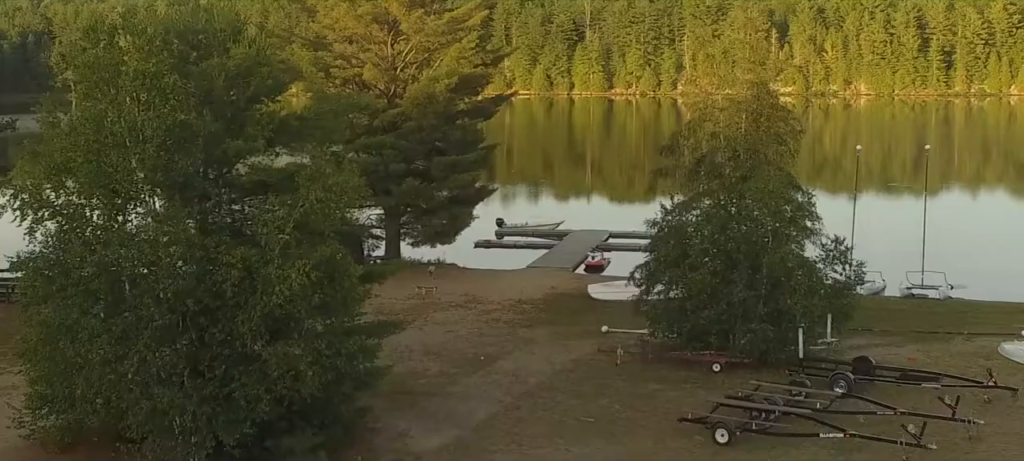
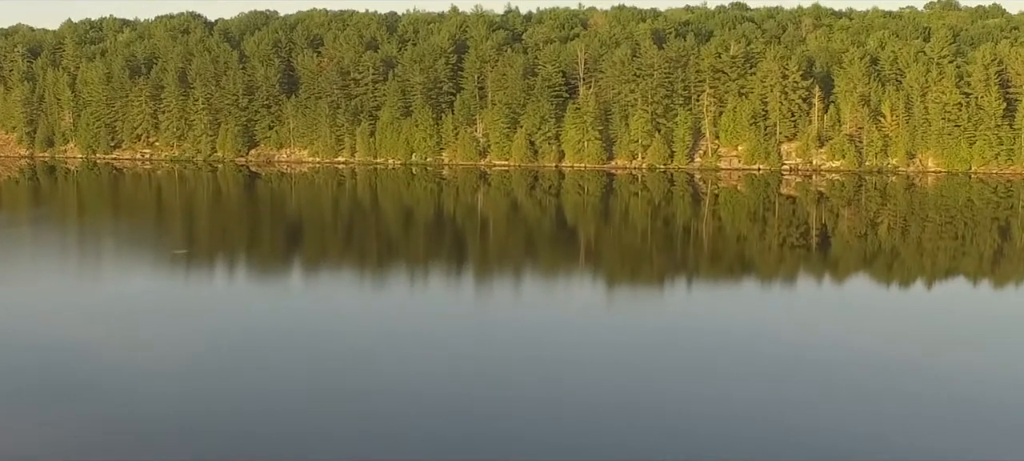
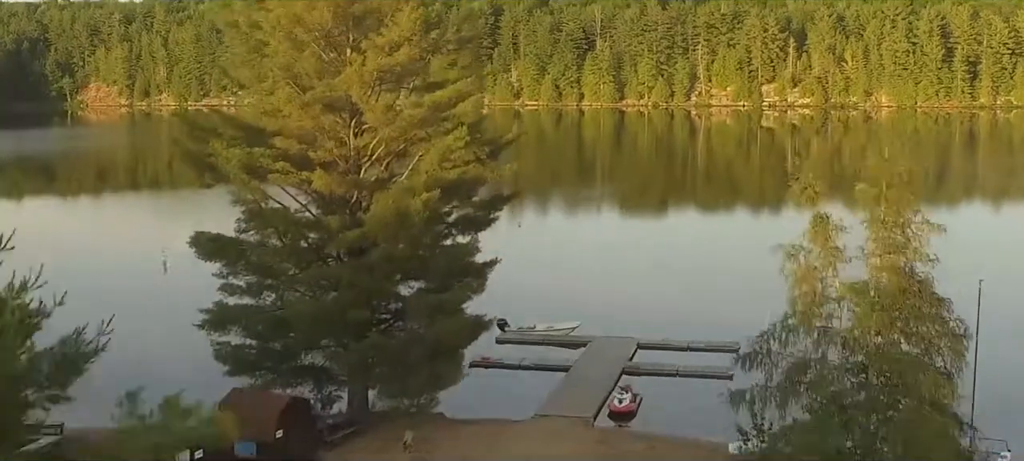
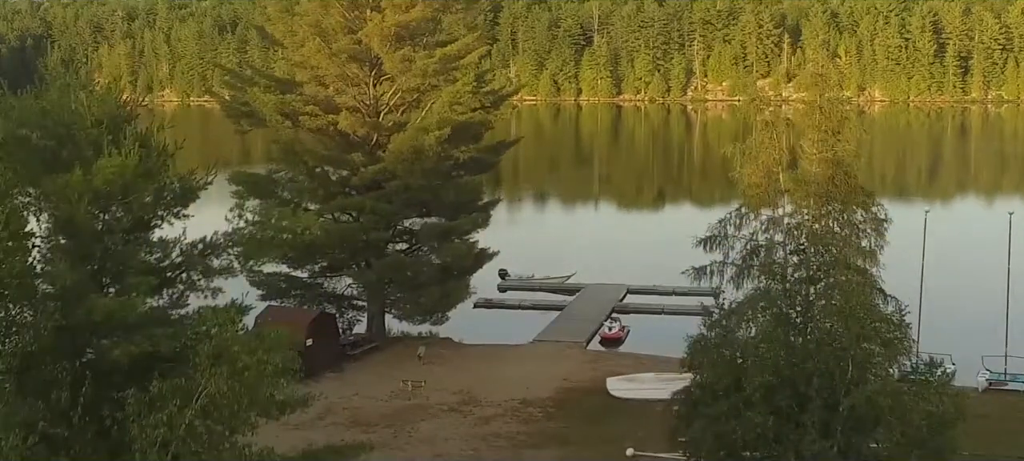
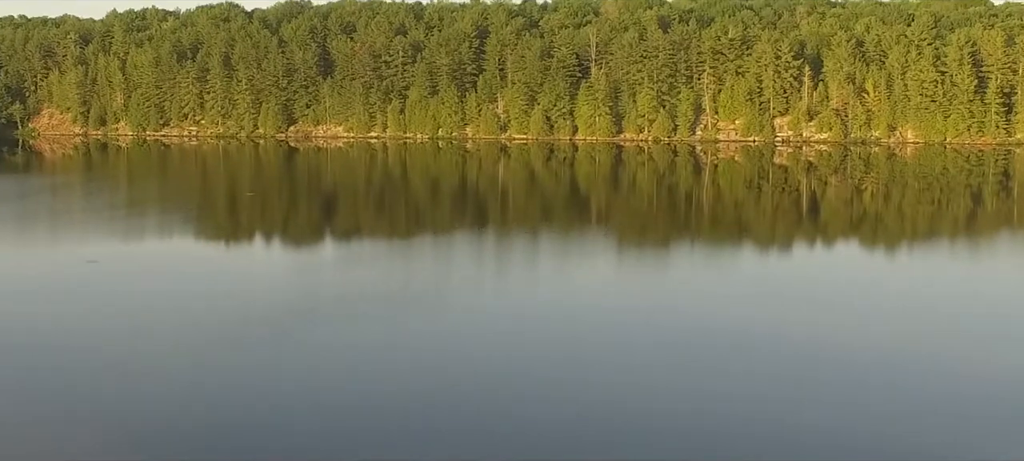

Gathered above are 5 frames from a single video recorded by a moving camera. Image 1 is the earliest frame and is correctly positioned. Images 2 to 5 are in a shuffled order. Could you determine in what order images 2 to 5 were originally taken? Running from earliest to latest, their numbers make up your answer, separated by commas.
4, 3, 5, 2
